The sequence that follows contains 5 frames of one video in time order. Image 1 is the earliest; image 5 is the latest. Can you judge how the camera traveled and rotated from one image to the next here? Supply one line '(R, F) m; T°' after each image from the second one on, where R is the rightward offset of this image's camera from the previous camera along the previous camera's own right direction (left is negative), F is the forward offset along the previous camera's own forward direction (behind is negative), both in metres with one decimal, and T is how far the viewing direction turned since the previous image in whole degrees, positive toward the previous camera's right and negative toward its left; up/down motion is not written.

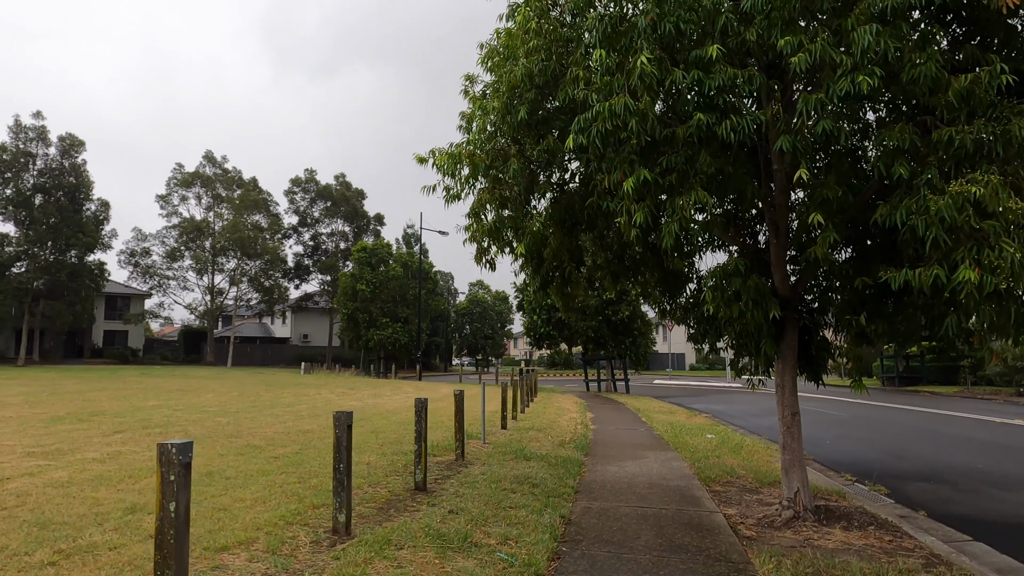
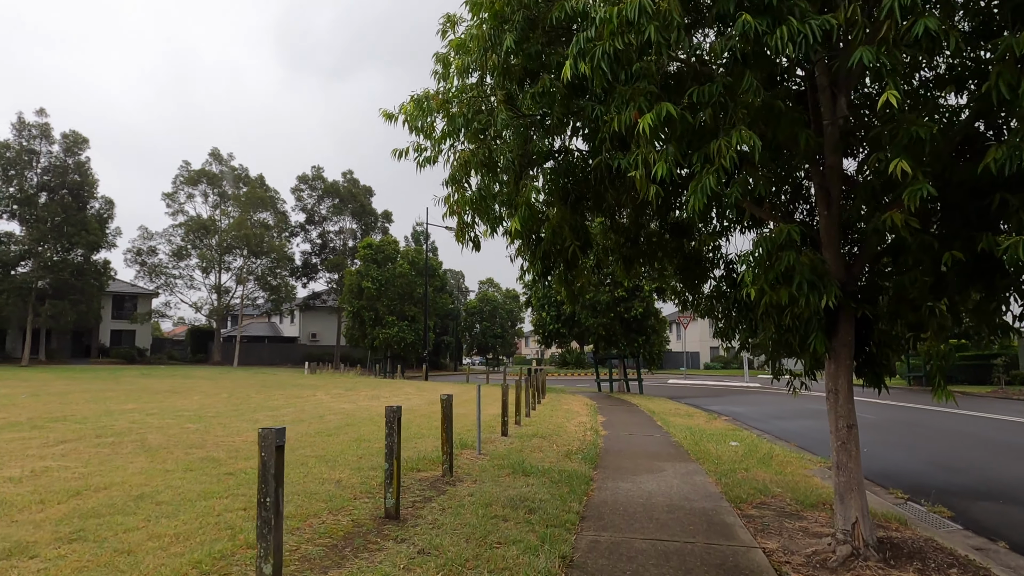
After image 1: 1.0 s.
(+0.2, +1.2) m; -1°
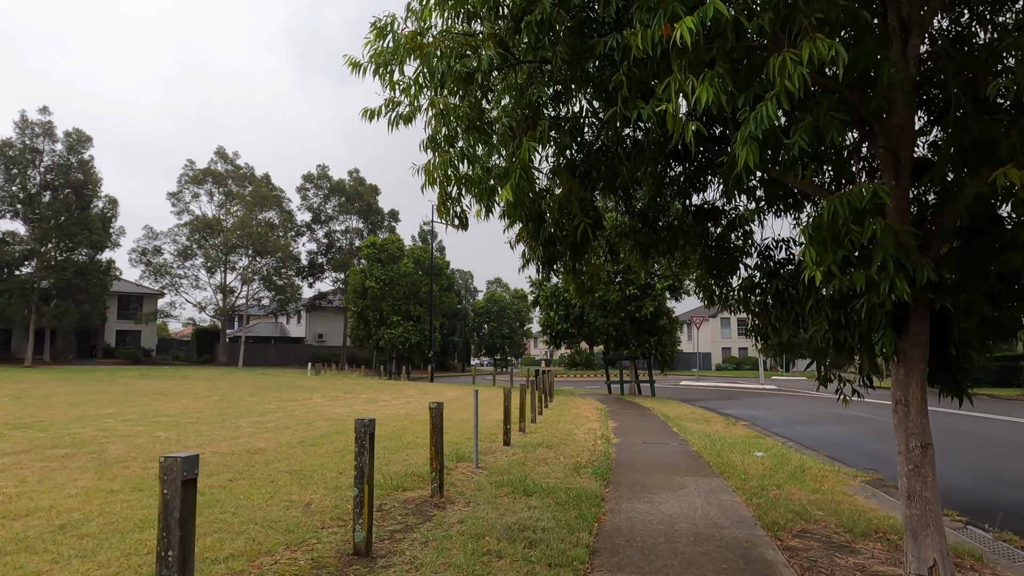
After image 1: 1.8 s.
(+0.1, +1.0) m; -1°
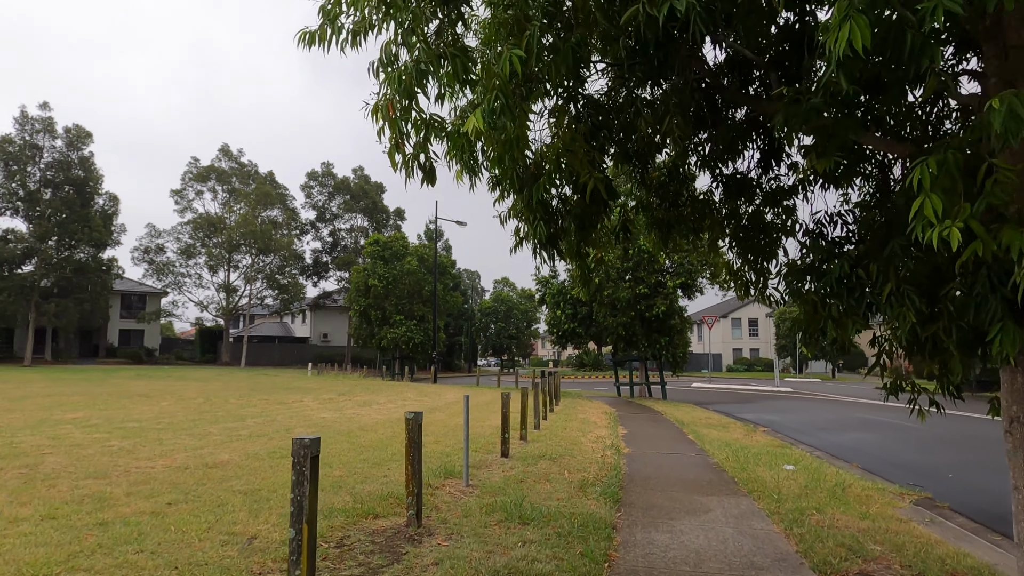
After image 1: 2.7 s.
(+0.1, +1.1) m; -1°
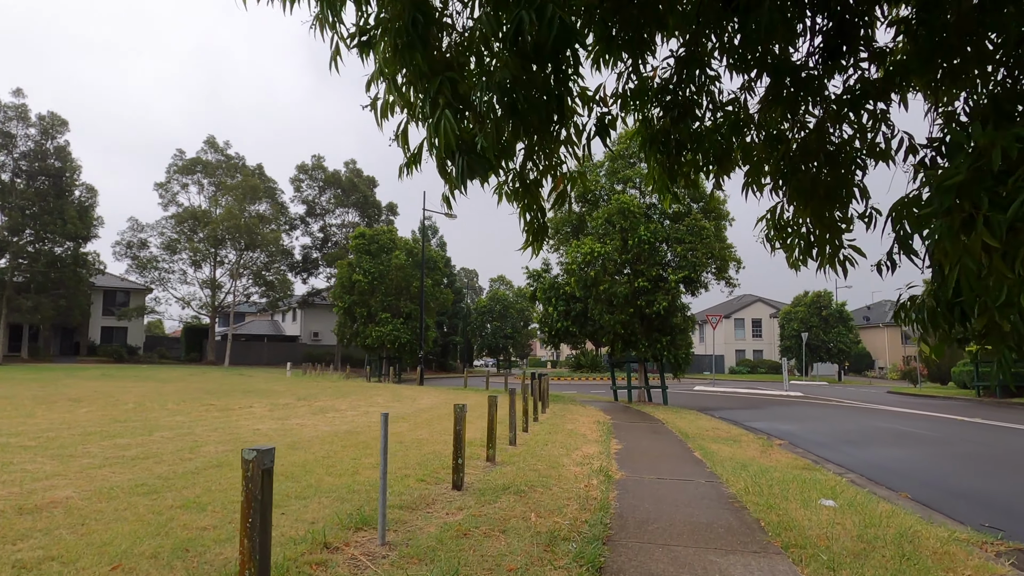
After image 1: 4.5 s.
(+0.5, +2.1) m; 0°
